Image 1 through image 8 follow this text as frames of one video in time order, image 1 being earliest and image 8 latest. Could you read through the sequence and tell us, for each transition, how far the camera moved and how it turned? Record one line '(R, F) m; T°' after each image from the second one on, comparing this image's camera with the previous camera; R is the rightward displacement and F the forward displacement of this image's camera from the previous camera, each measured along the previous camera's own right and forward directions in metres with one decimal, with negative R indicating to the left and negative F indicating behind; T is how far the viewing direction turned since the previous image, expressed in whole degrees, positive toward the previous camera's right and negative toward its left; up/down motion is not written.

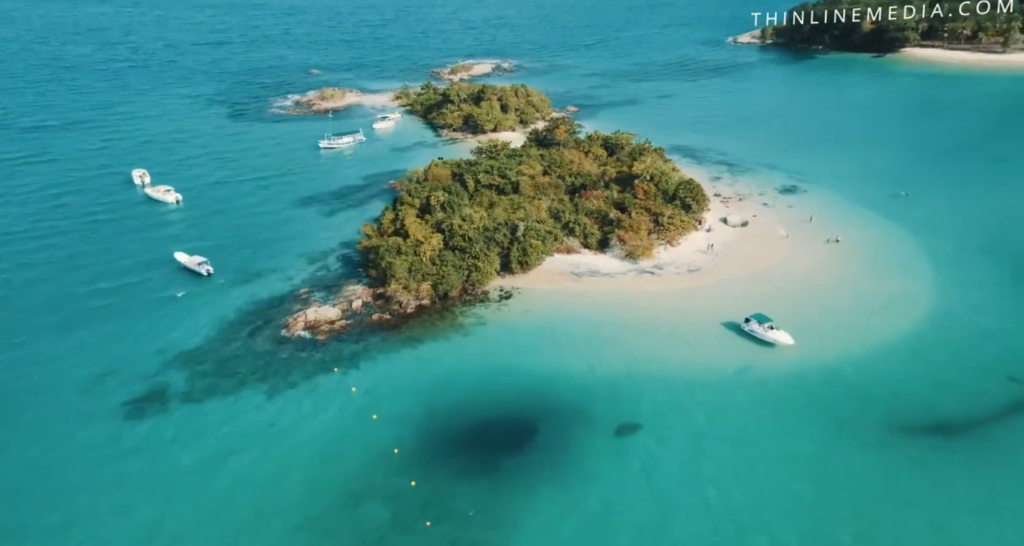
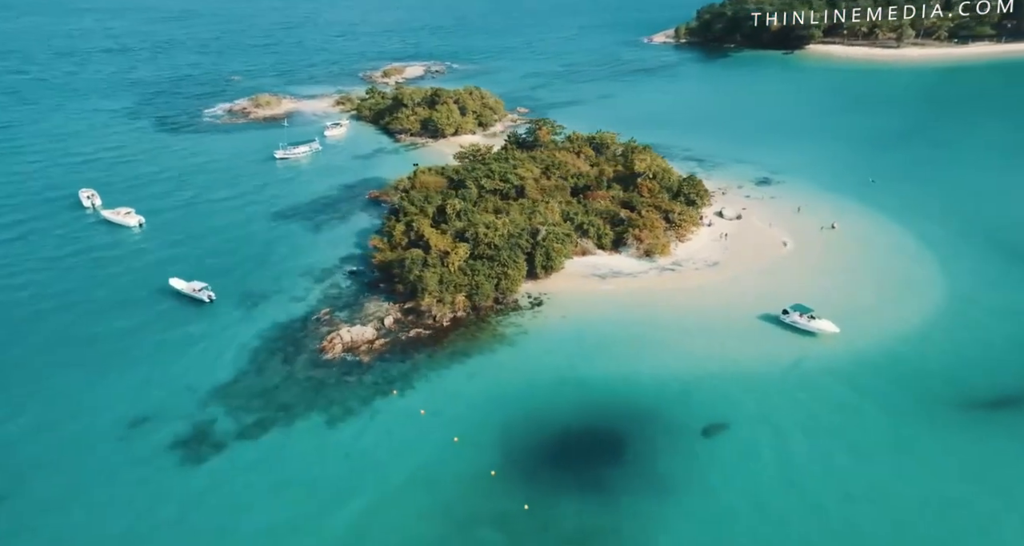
(-7.8, +1.6) m; +7°
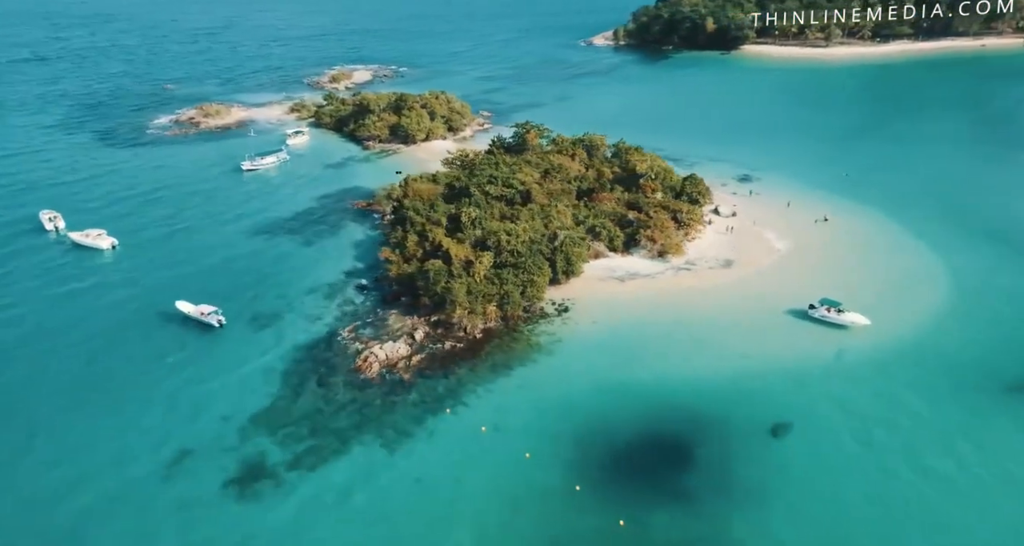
(-5.9, +1.2) m; +6°
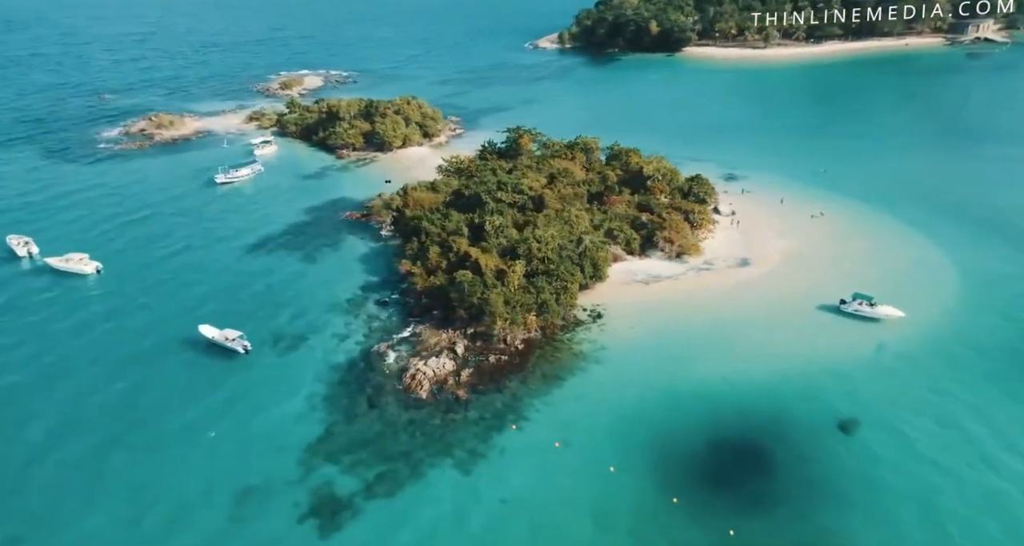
(-6.0, +1.2) m; +5°
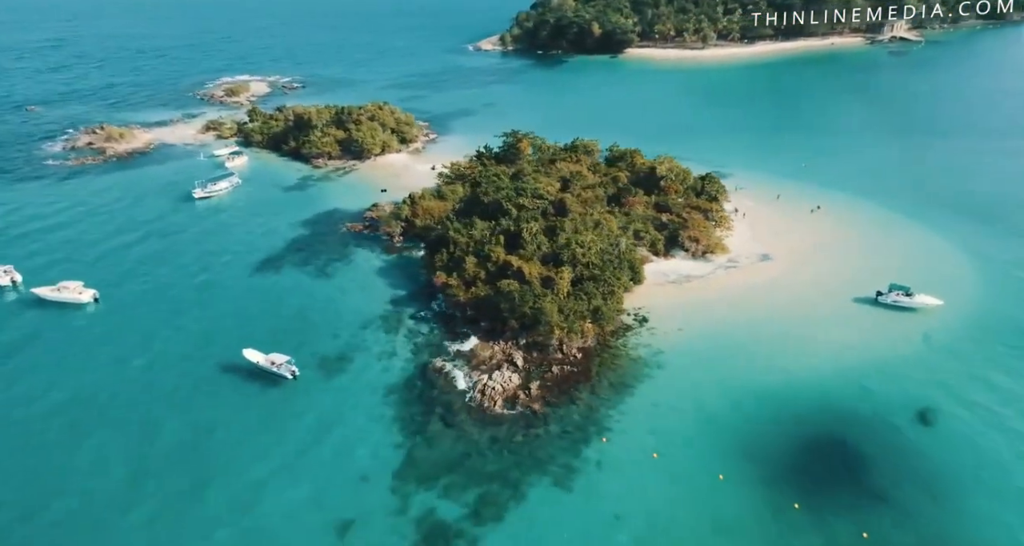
(-7.2, +1.3) m; +6°
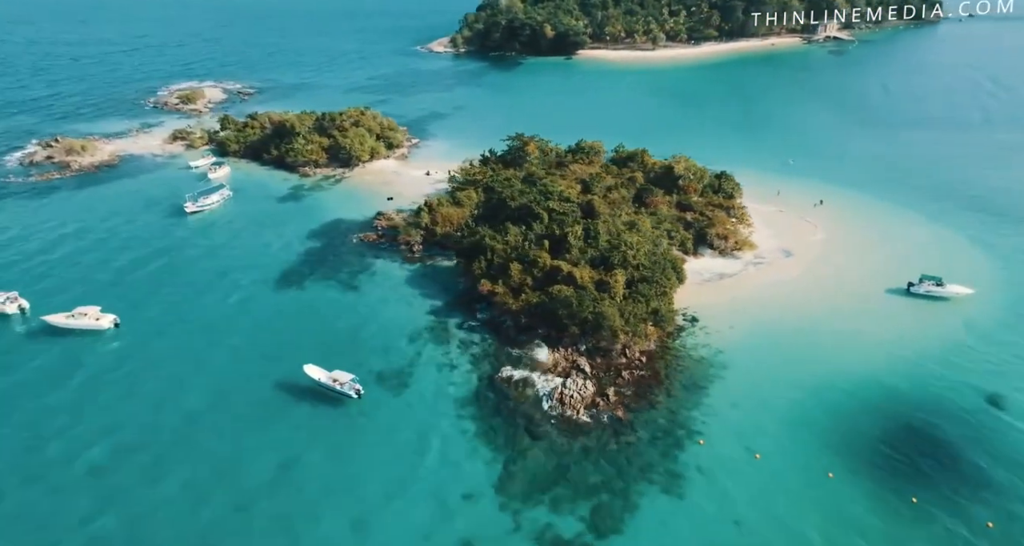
(-7.1, +0.9) m; +5°
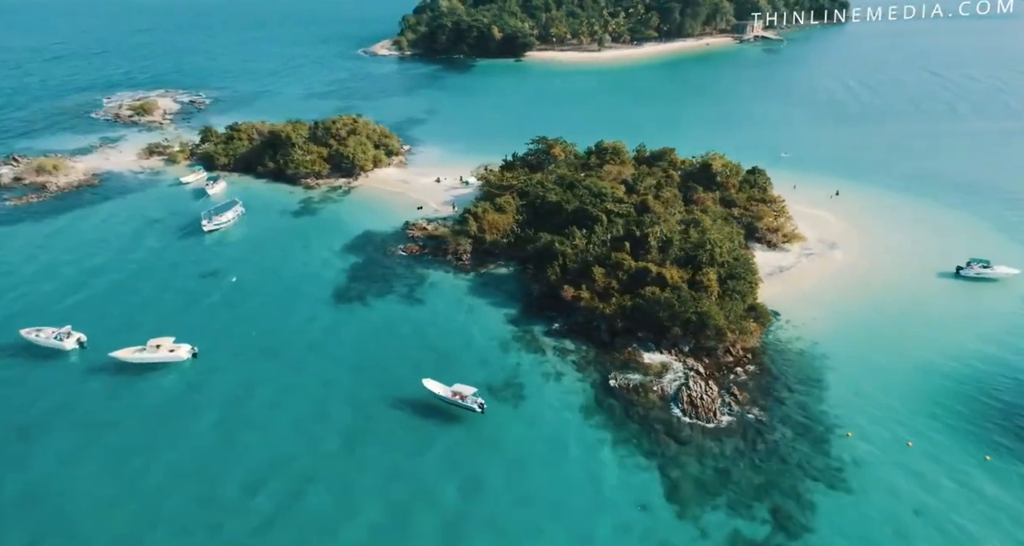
(-10.5, +1.0) m; +6°
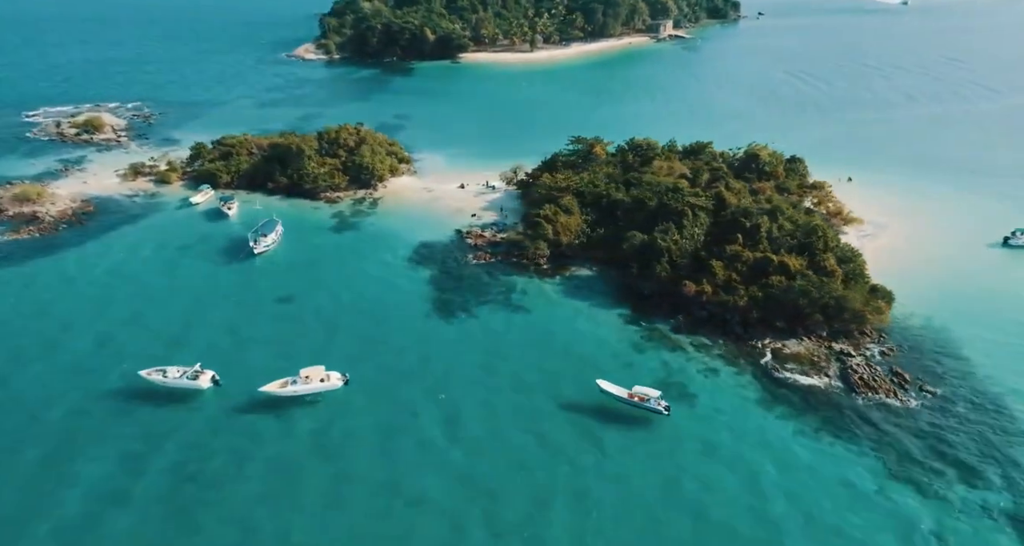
(-14.9, +1.4) m; +8°
